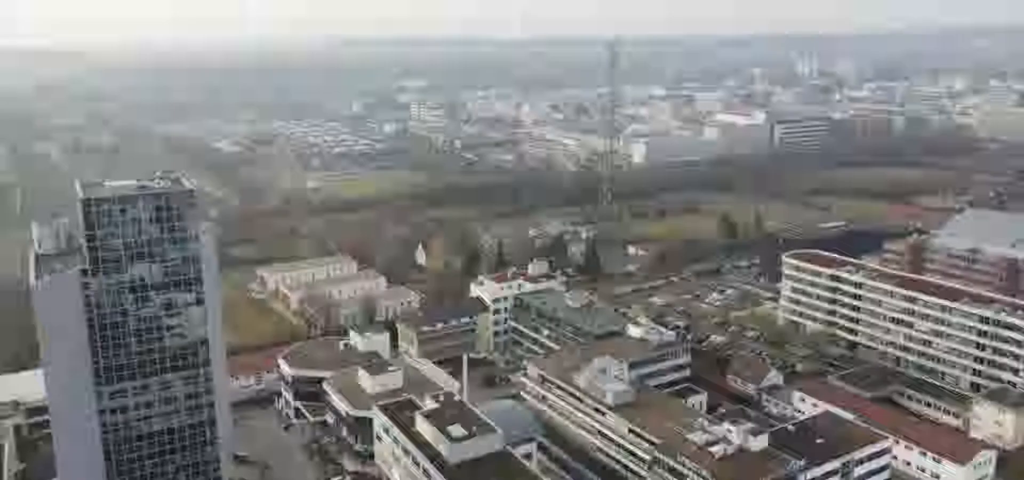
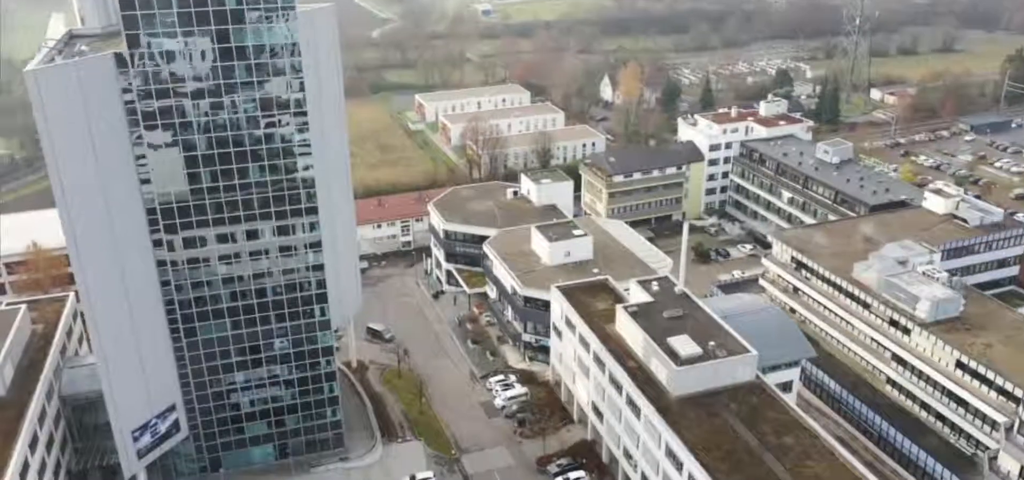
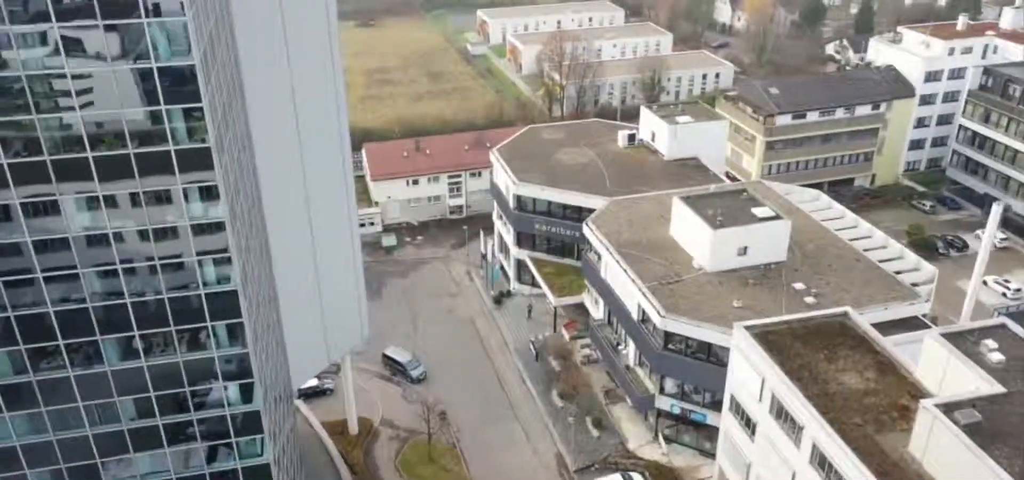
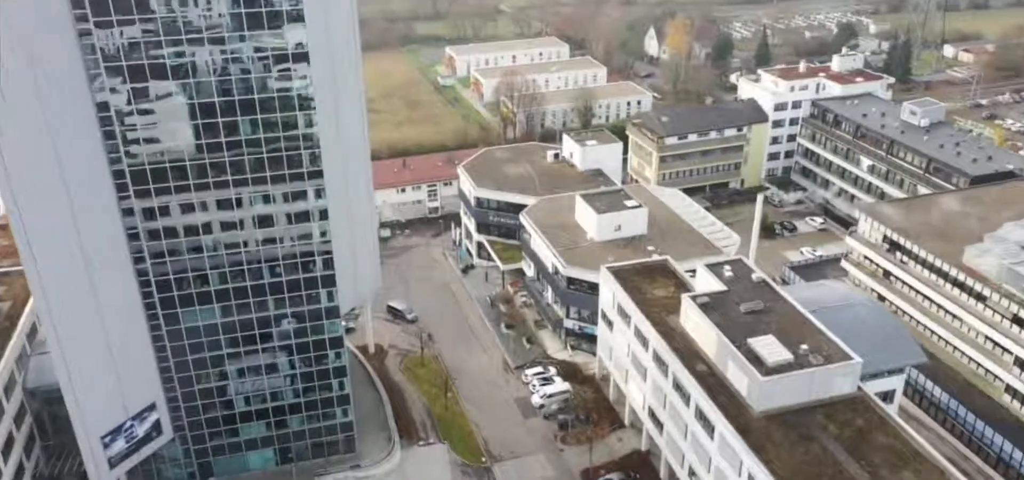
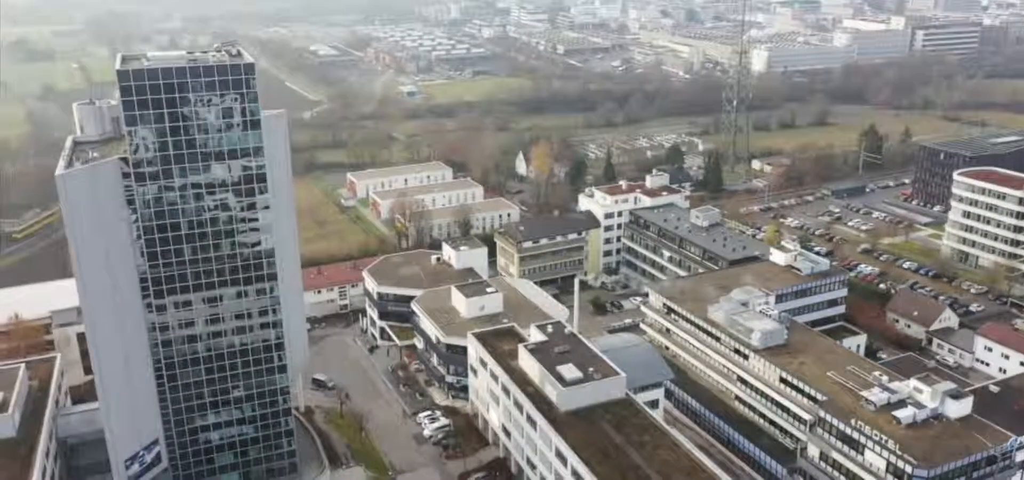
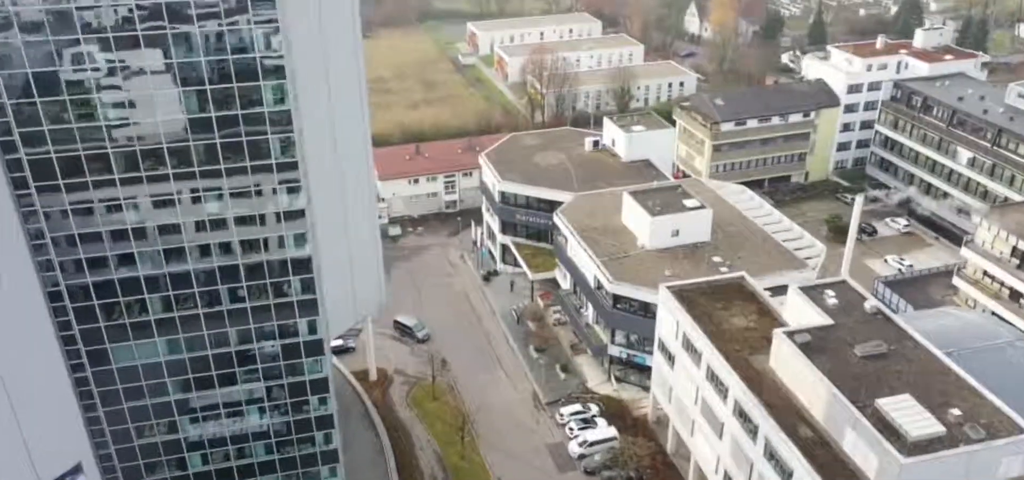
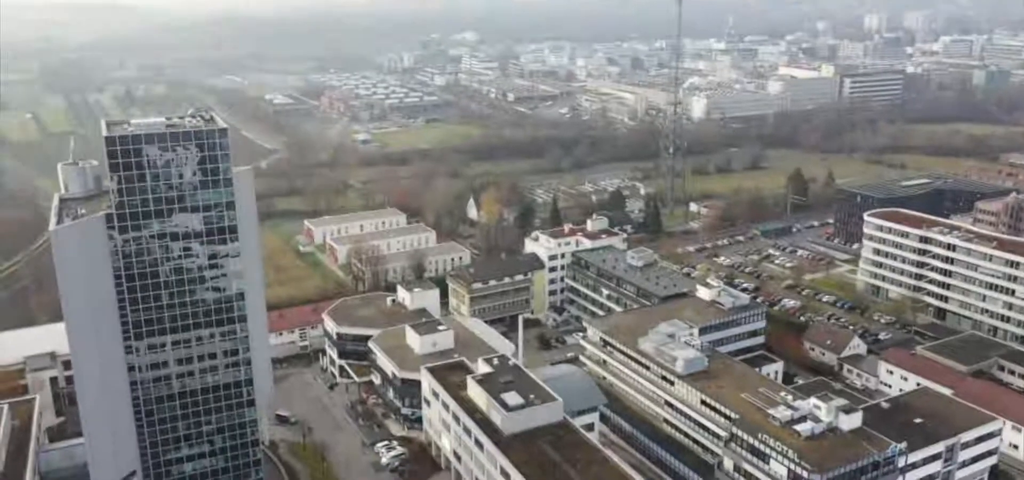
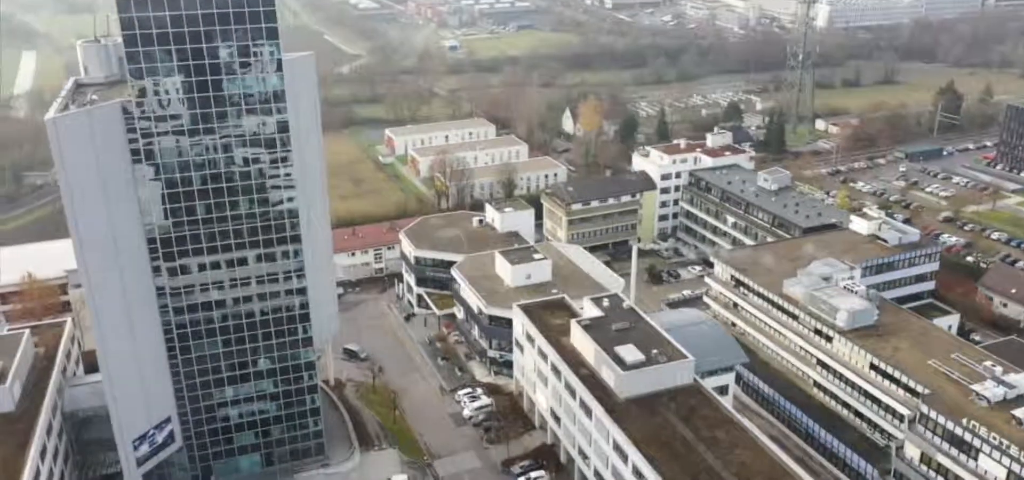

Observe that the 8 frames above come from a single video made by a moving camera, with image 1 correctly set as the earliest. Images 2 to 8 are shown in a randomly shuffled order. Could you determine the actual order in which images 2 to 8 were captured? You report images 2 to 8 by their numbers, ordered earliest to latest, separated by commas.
7, 5, 8, 2, 4, 6, 3
